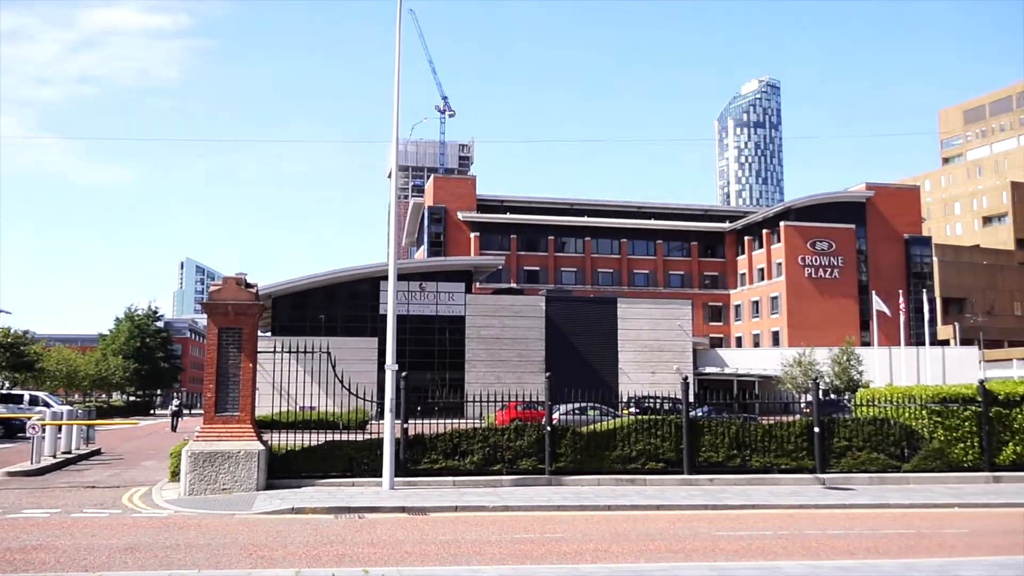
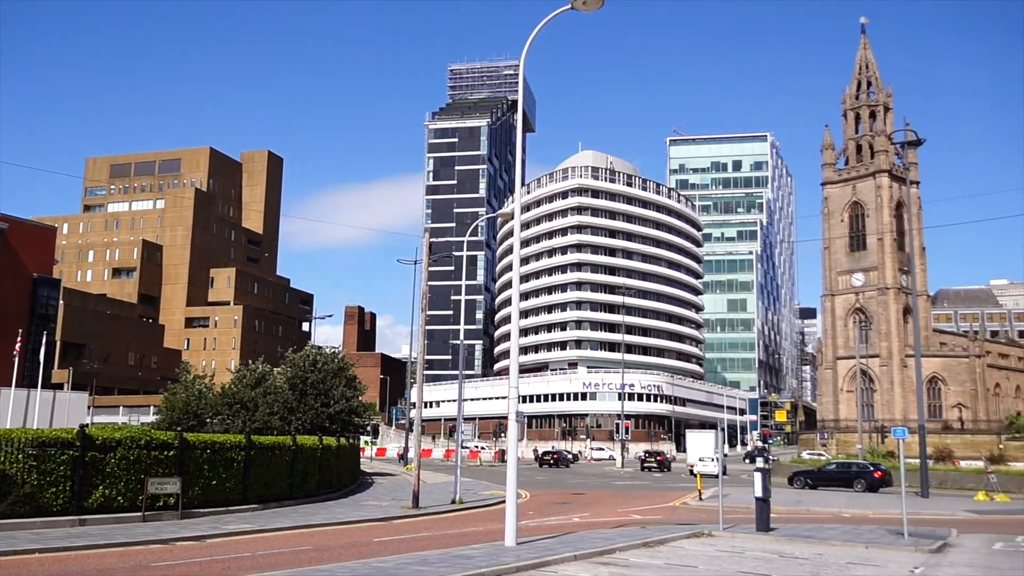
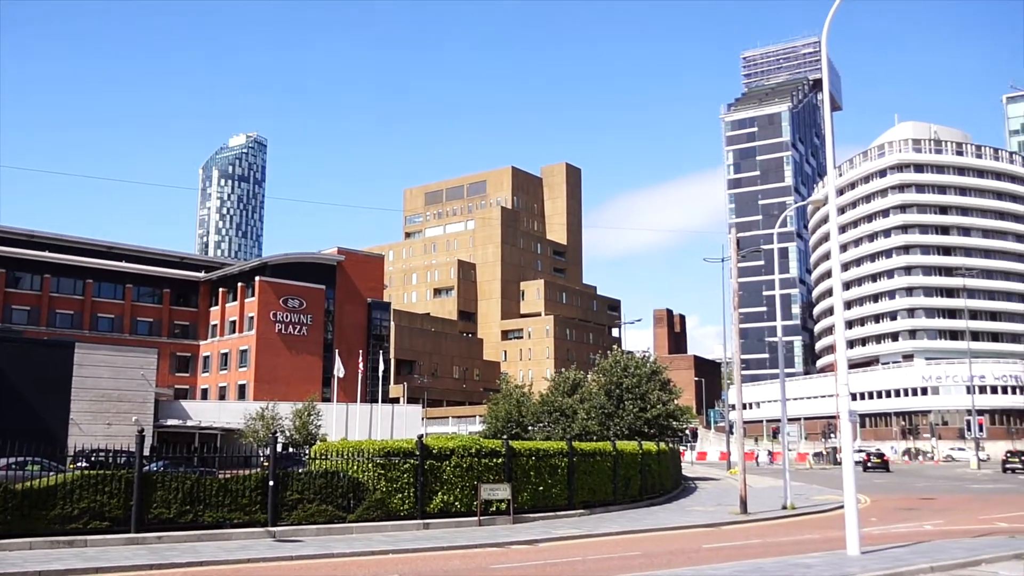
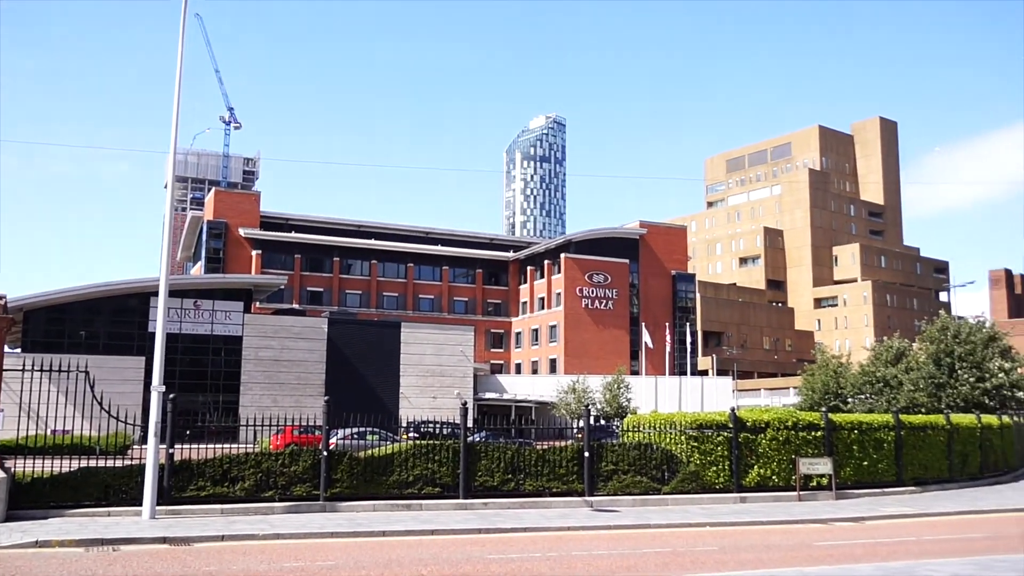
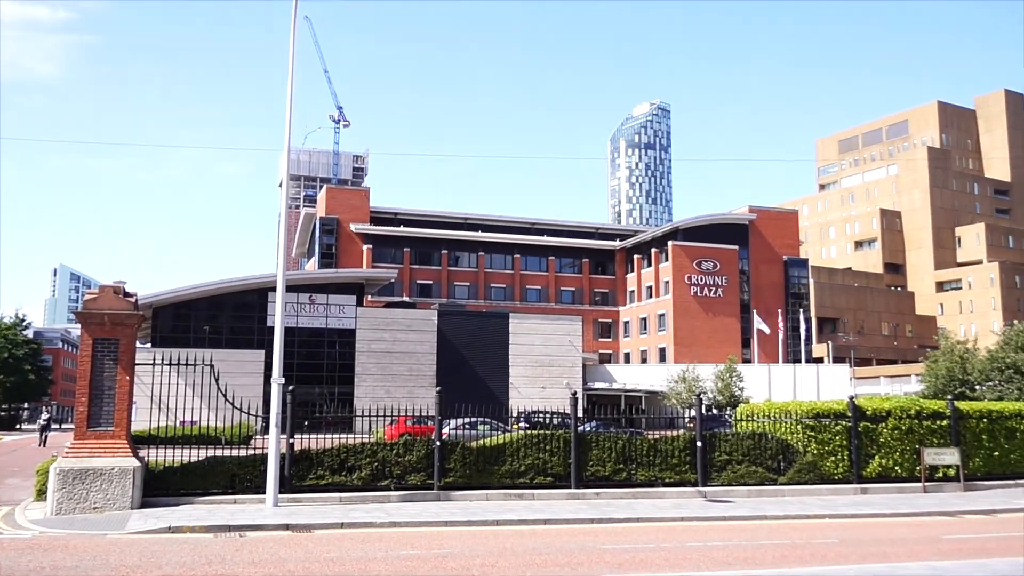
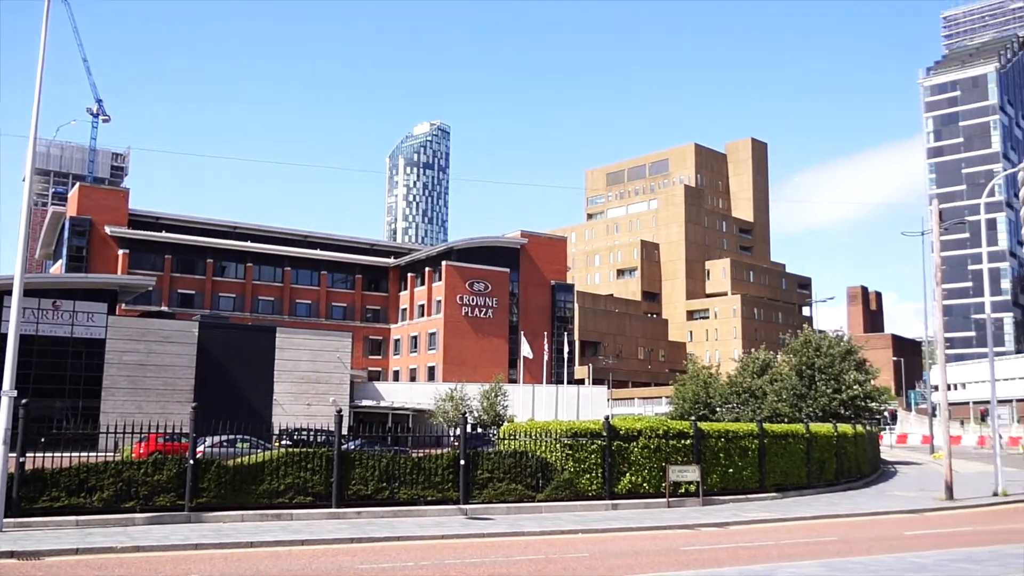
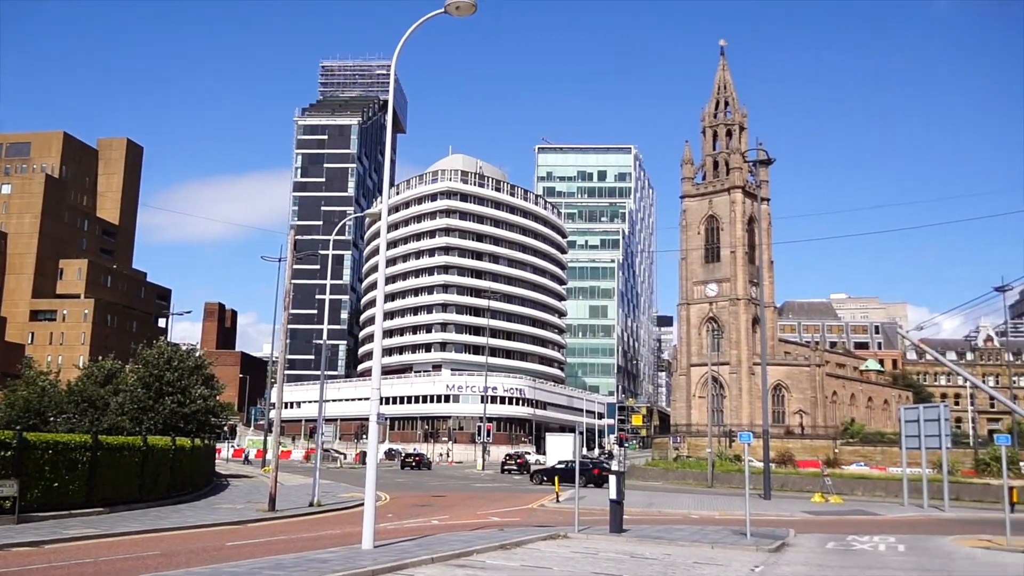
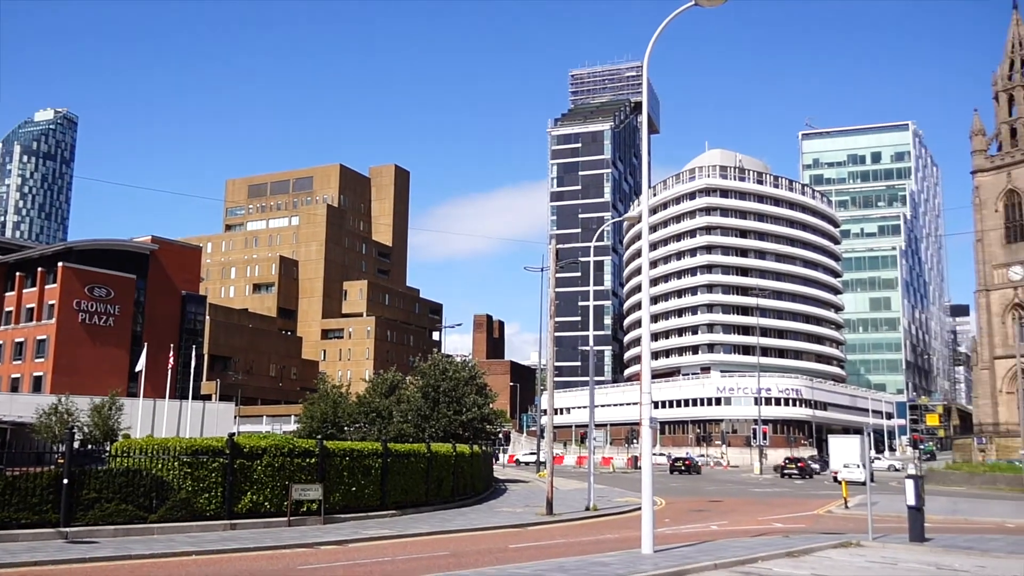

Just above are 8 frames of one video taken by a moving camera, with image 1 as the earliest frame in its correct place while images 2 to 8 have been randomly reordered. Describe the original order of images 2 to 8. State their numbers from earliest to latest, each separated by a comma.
5, 4, 6, 3, 8, 2, 7
